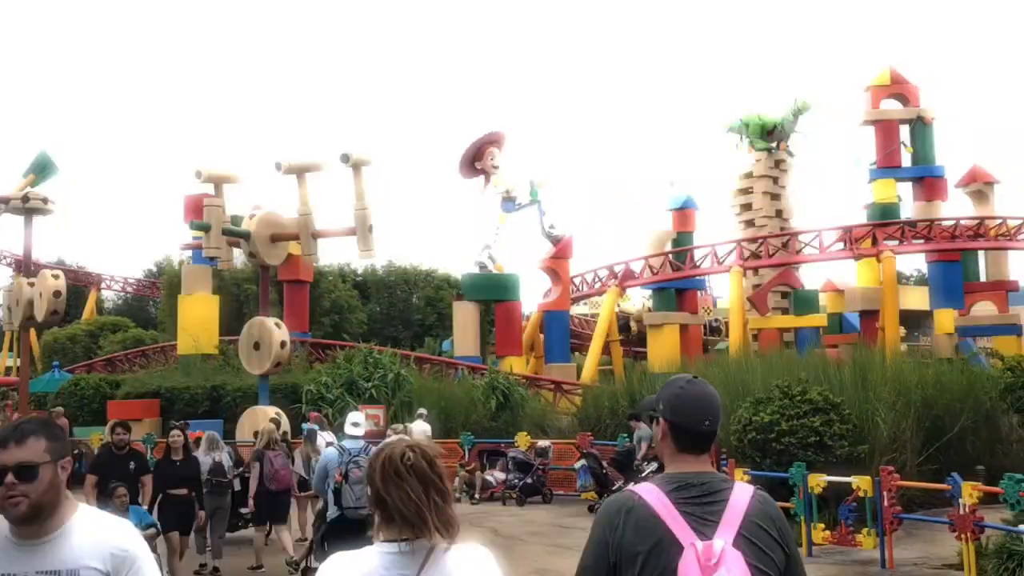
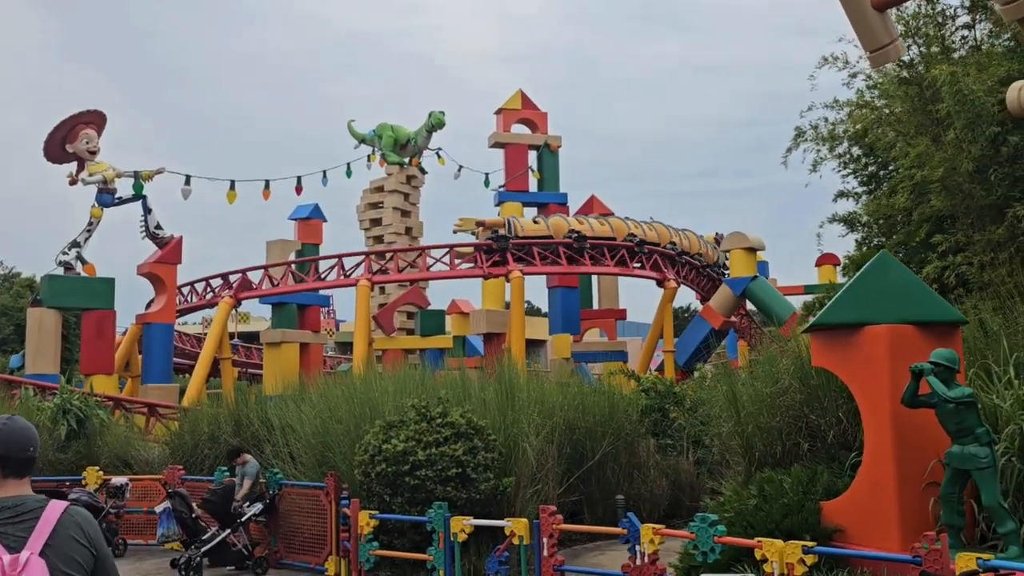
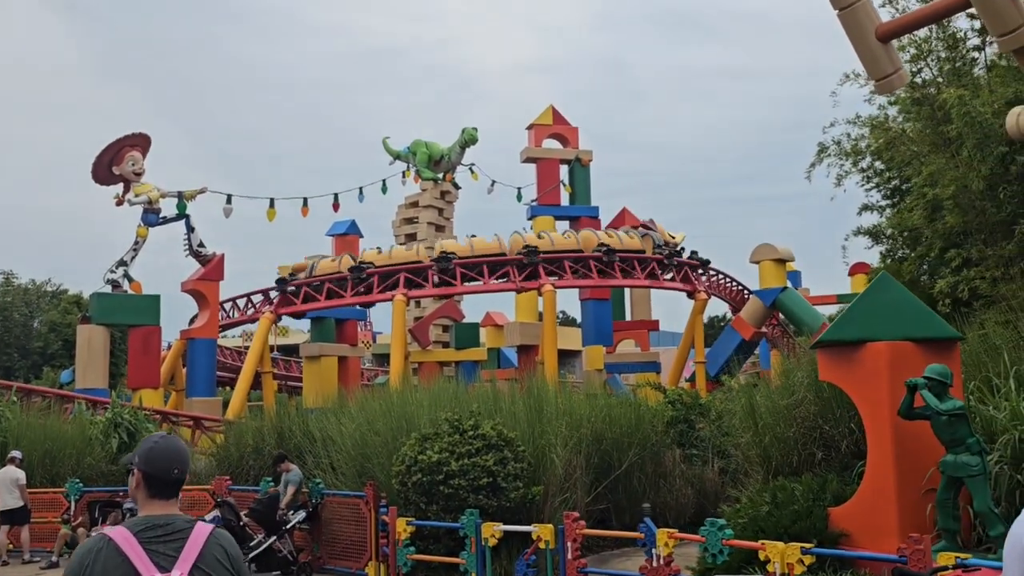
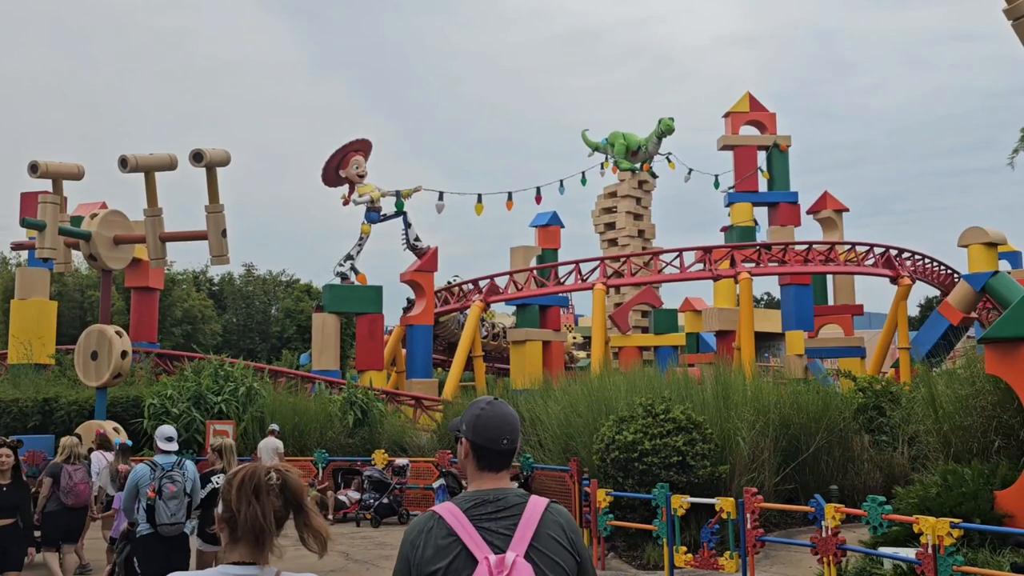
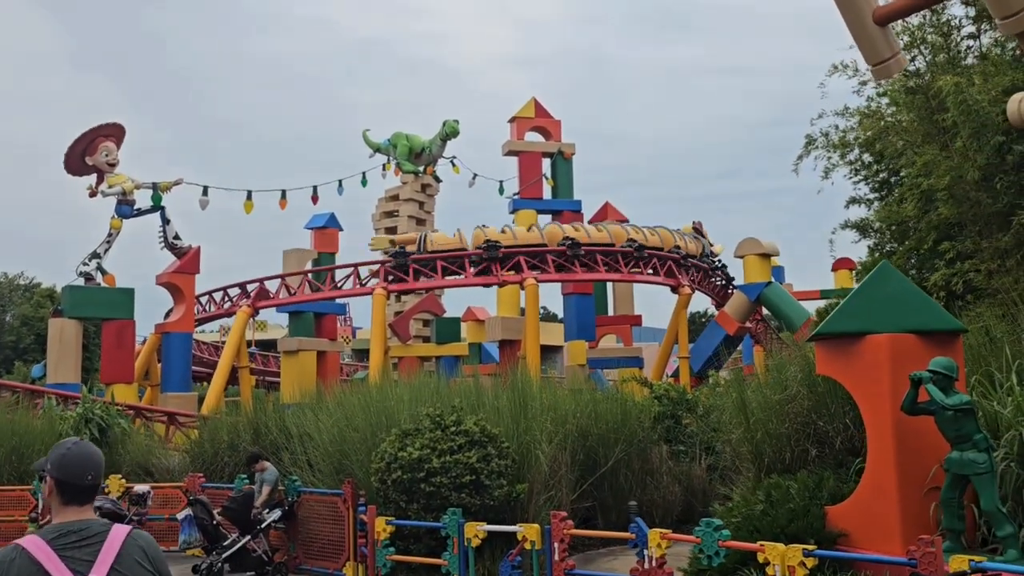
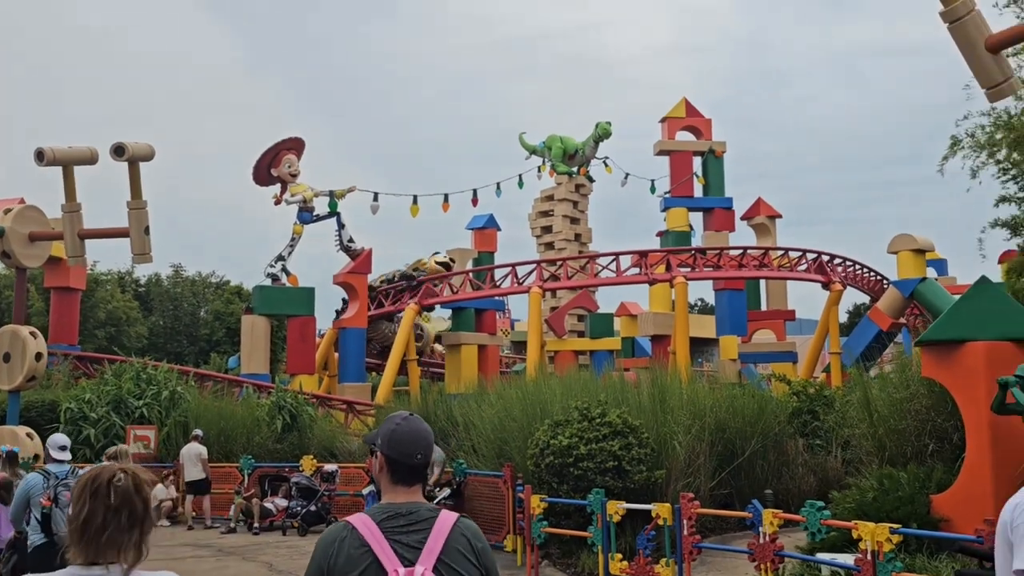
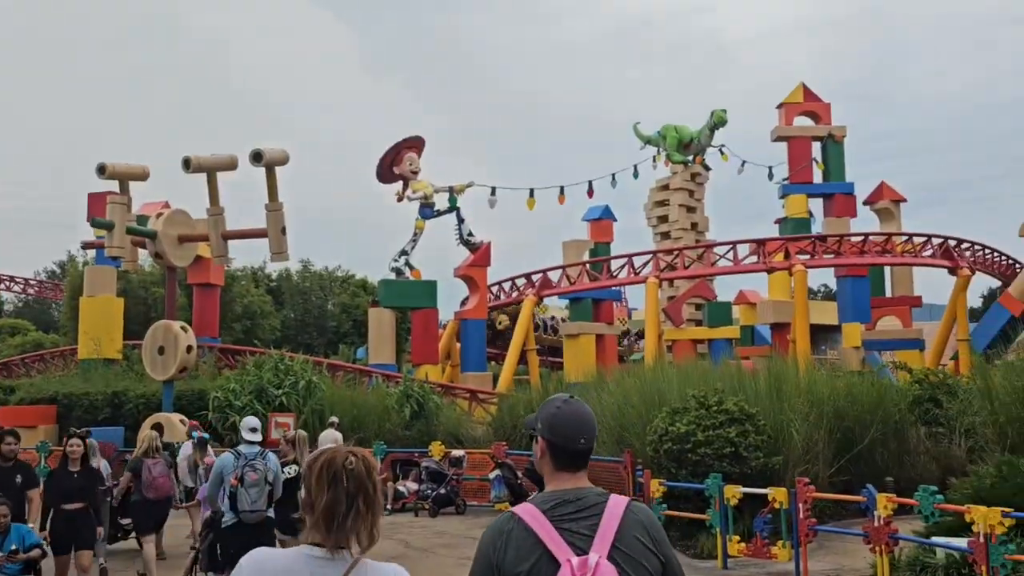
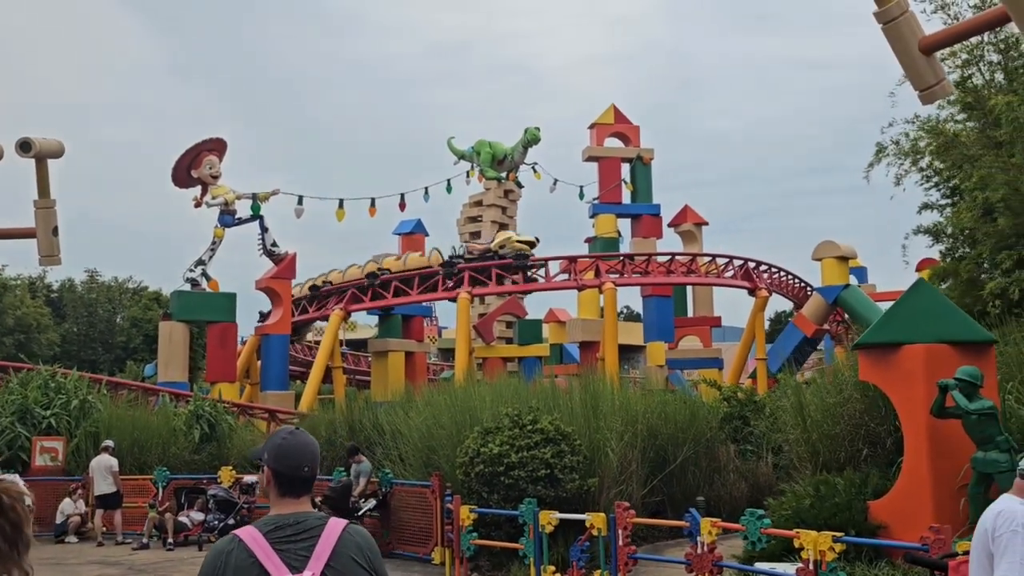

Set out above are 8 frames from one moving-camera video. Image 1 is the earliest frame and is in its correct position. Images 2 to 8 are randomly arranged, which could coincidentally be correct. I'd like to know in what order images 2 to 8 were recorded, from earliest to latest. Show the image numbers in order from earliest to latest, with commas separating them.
7, 4, 6, 8, 3, 5, 2
